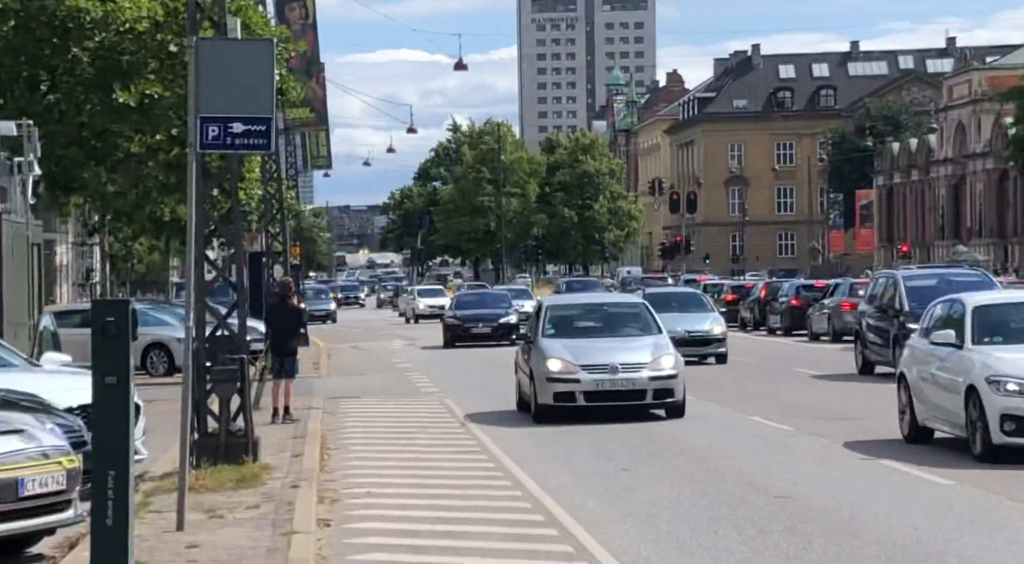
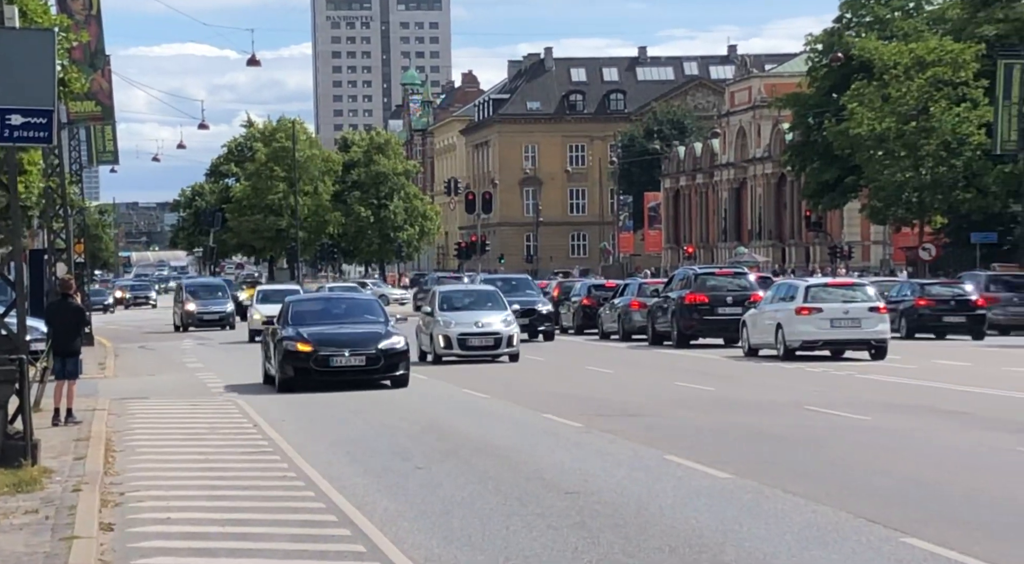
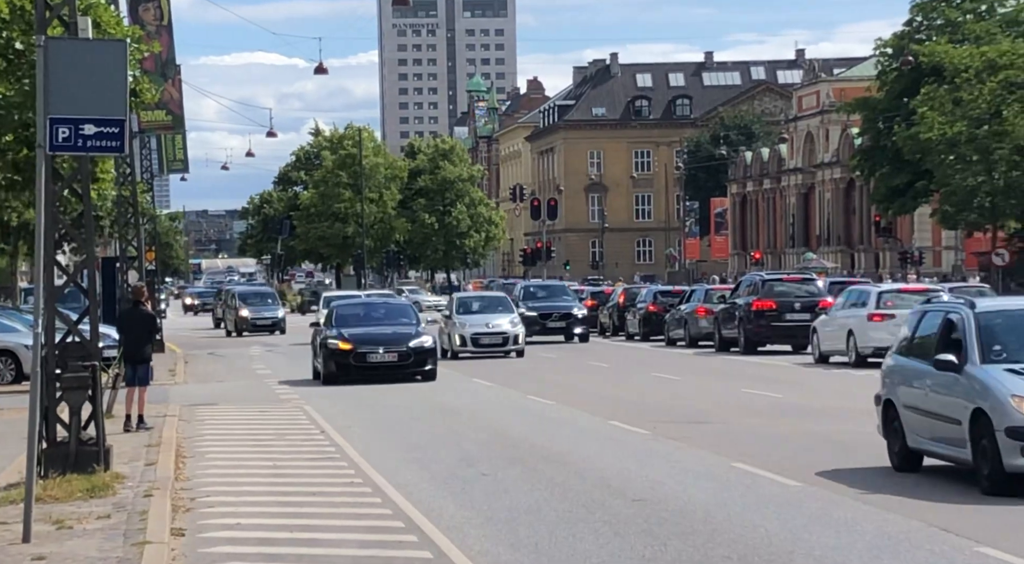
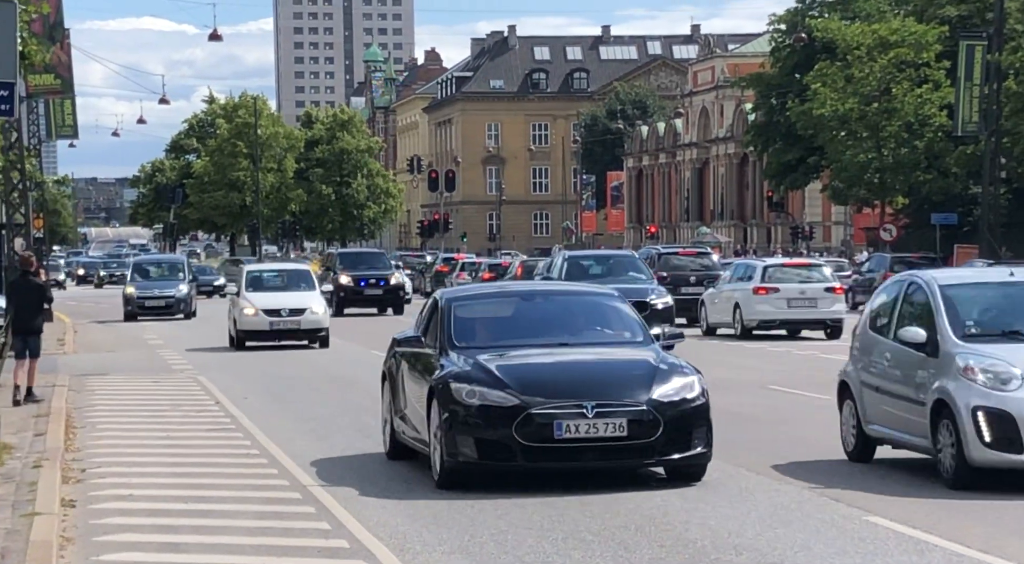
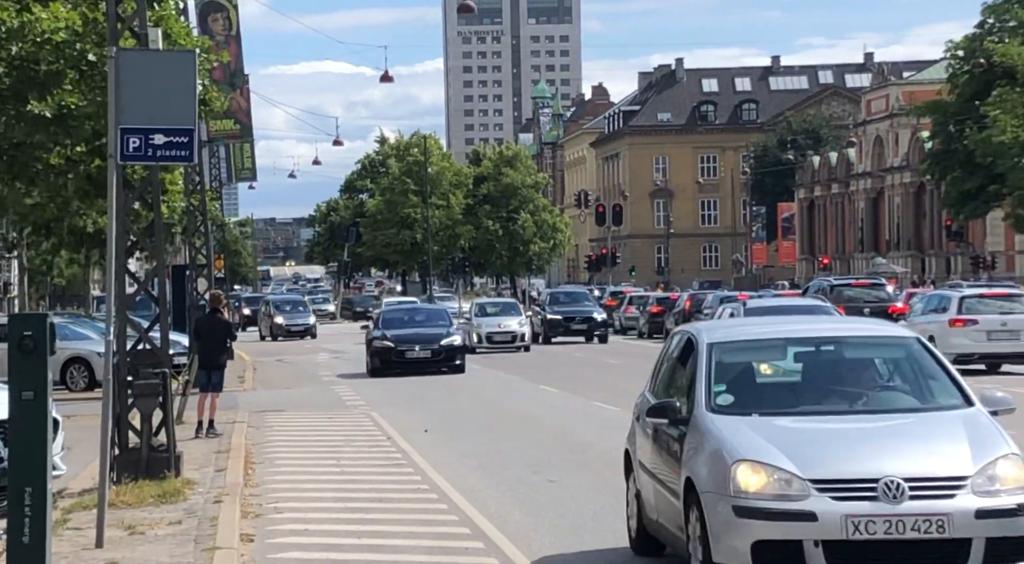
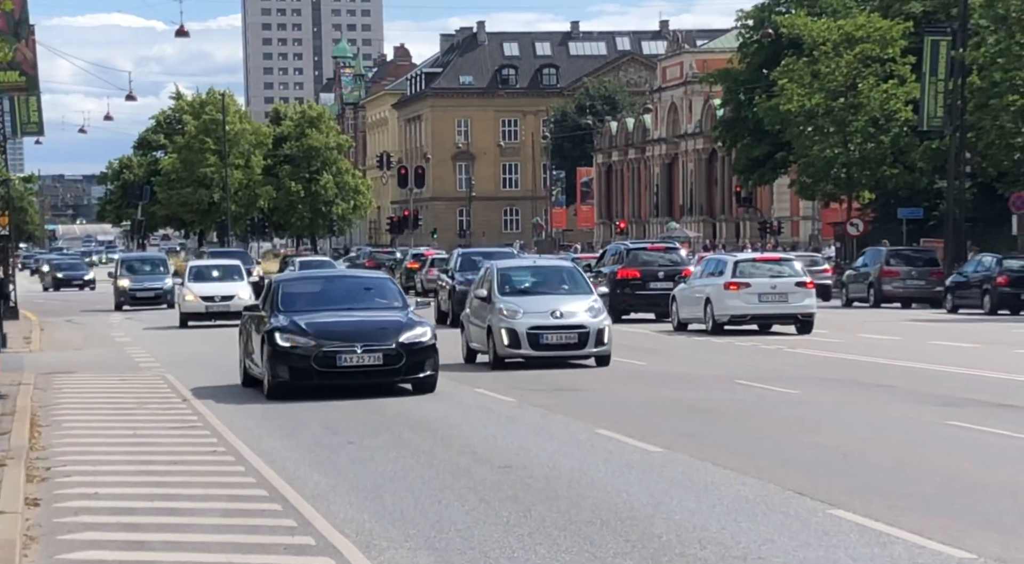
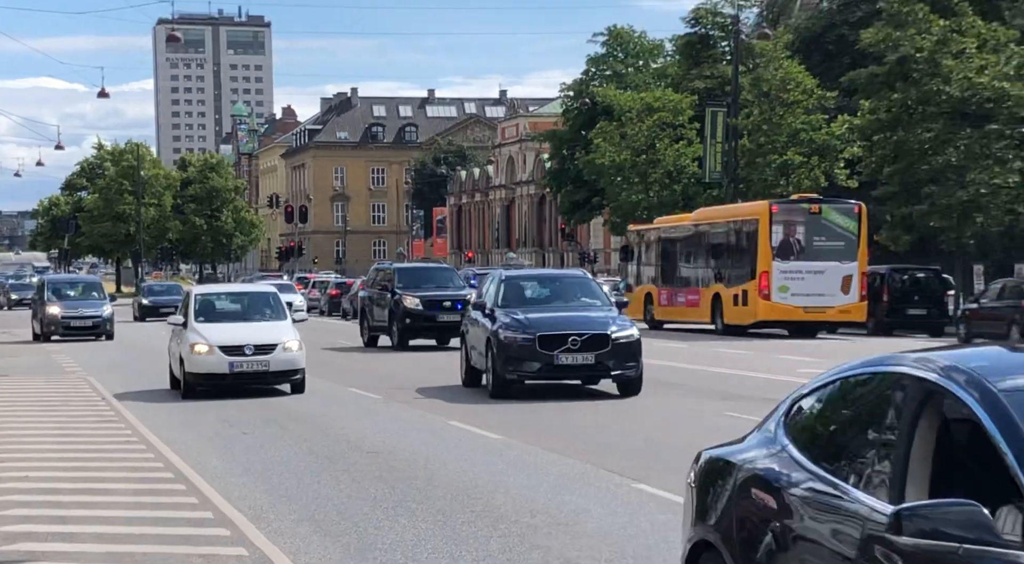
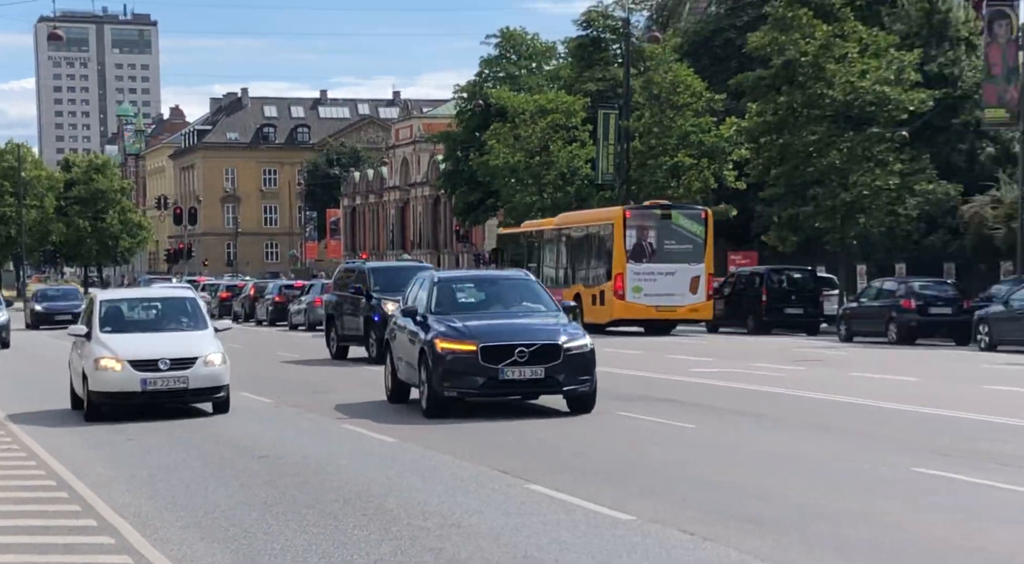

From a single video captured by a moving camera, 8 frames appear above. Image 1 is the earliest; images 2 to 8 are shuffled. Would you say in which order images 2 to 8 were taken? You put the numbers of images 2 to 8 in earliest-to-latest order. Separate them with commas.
5, 3, 2, 6, 4, 7, 8
